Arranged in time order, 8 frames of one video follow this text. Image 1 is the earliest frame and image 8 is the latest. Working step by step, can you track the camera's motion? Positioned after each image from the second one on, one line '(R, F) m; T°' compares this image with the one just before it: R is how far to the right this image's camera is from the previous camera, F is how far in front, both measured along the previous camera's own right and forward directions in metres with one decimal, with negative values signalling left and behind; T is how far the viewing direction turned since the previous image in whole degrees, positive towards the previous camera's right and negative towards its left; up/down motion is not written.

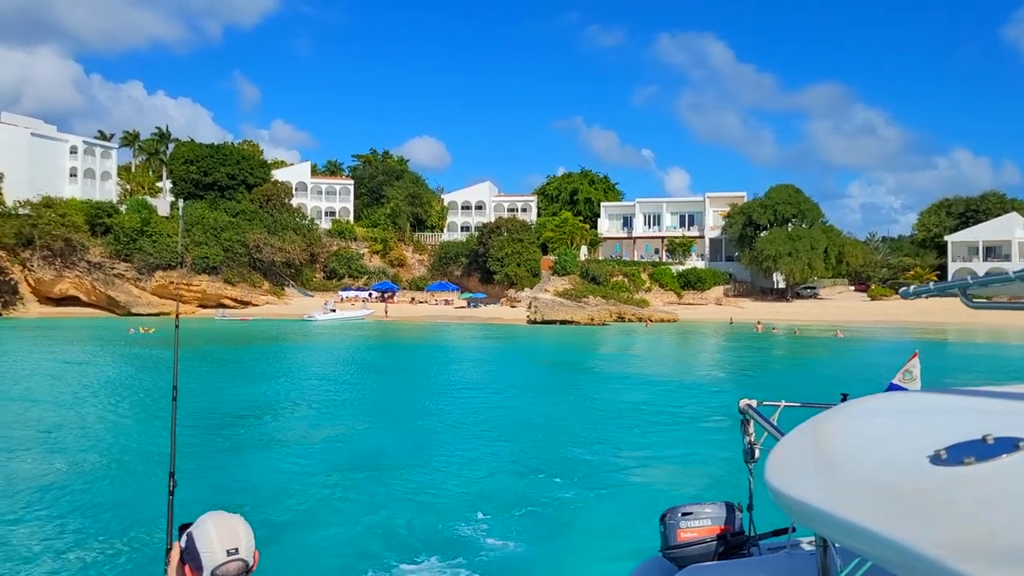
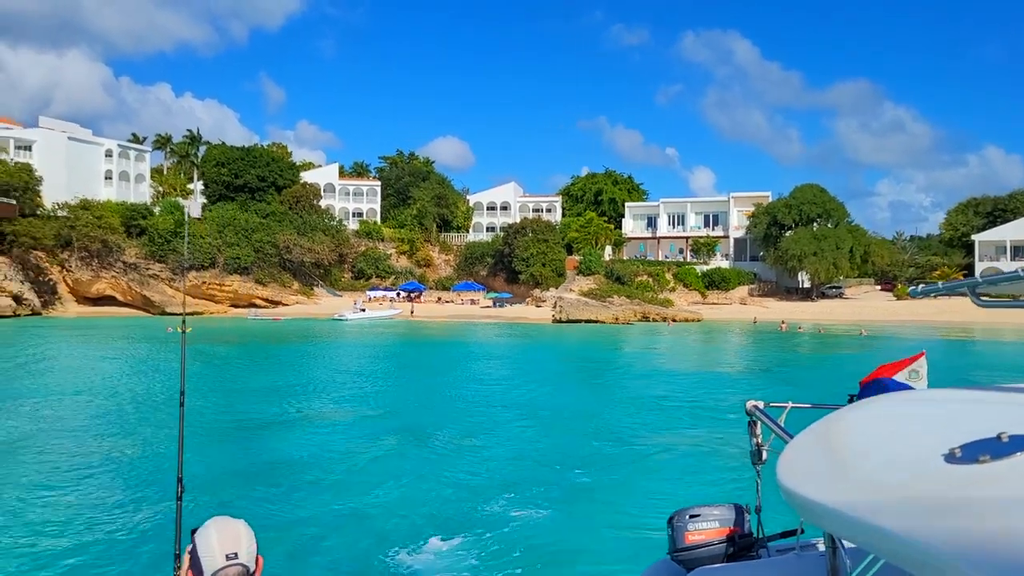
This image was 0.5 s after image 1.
(-0.1, -0.5) m; -2°
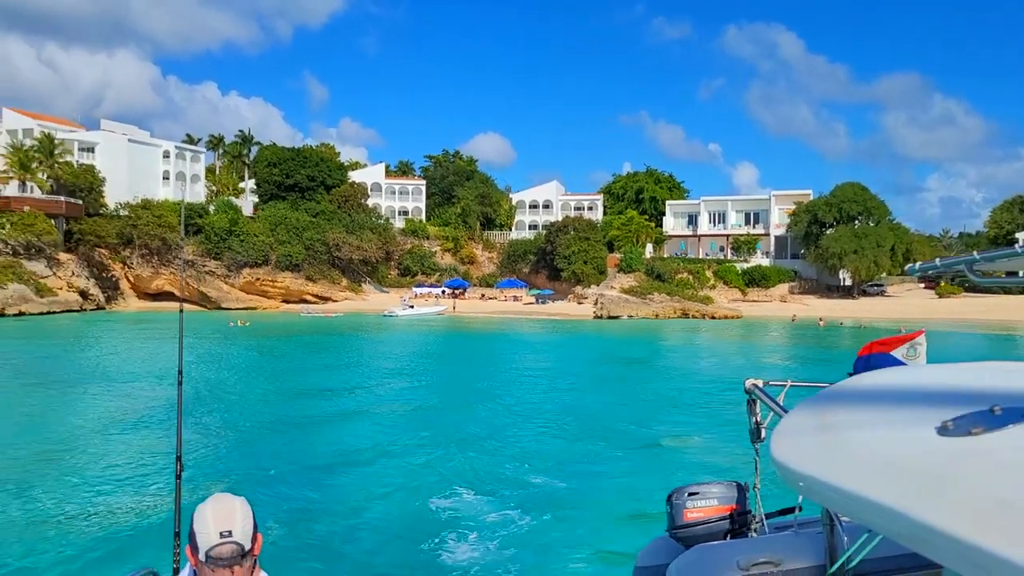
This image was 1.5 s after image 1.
(-0.1, -1.0) m; -3°
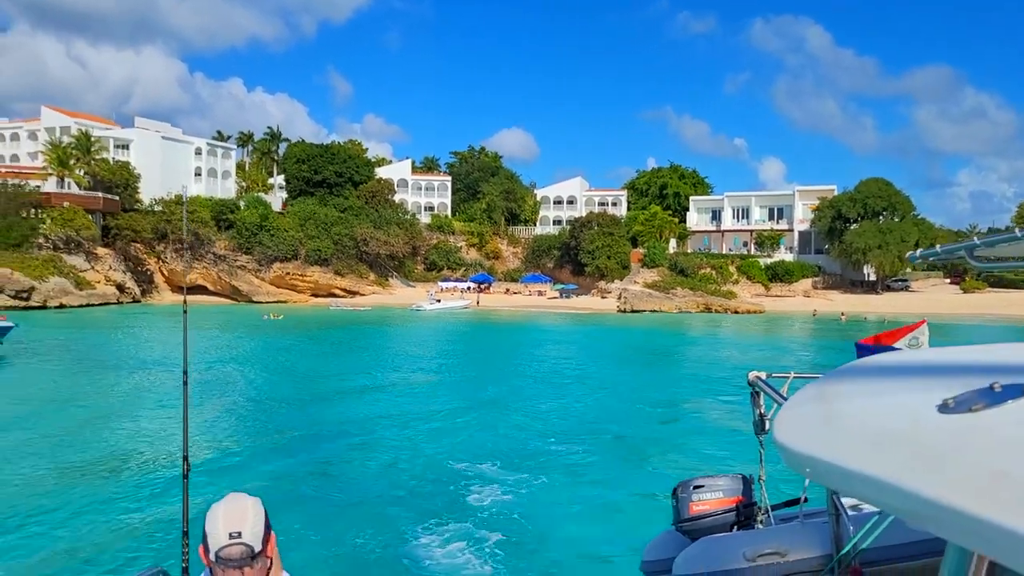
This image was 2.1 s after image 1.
(-0.1, -0.6) m; -2°
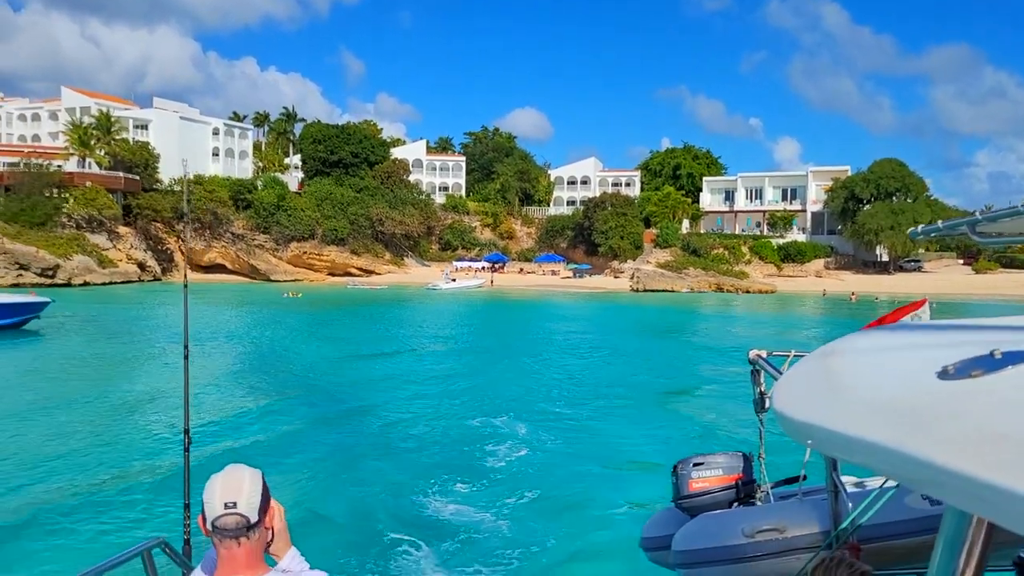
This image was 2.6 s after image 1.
(-0.1, -0.6) m; -1°
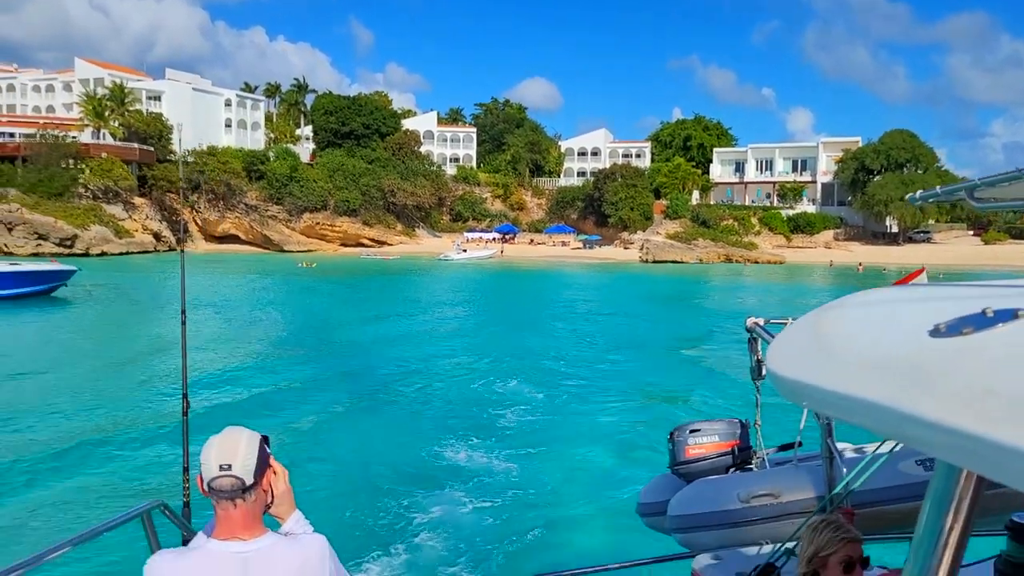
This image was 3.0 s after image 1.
(0.0, -0.5) m; -1°
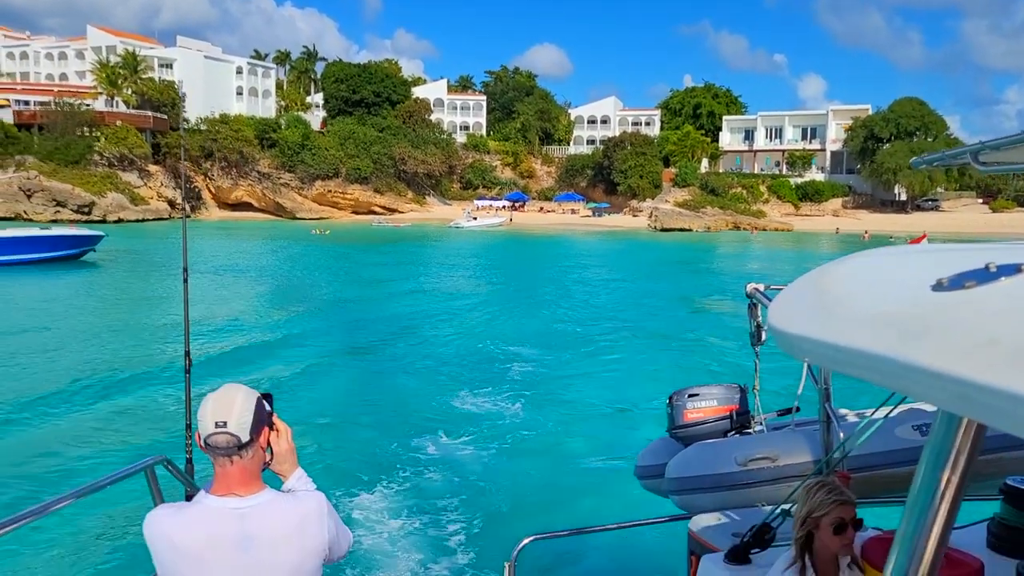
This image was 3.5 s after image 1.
(-0.1, -0.6) m; -1°
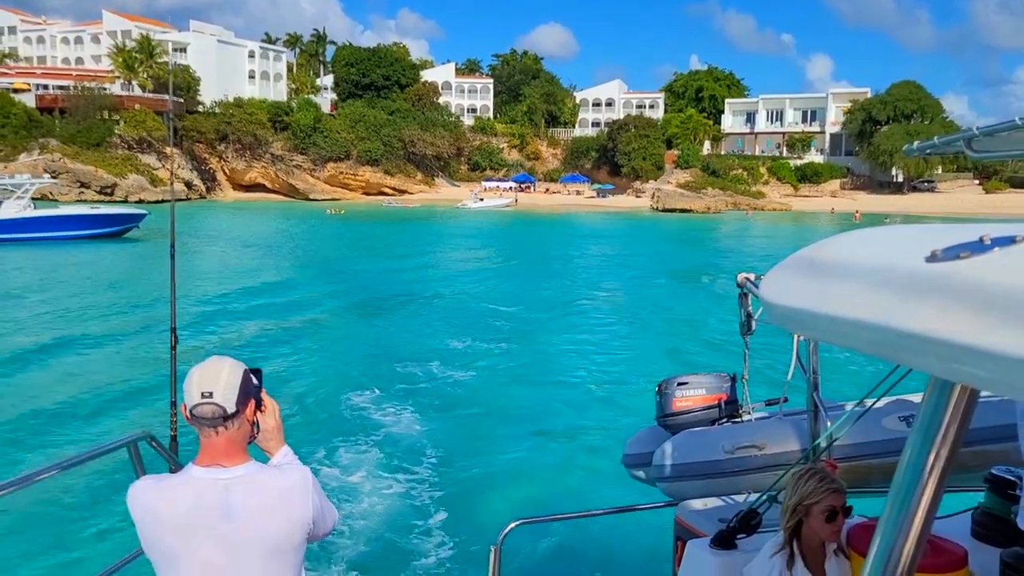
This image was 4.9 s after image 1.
(-0.1, -1.4) m; 0°
